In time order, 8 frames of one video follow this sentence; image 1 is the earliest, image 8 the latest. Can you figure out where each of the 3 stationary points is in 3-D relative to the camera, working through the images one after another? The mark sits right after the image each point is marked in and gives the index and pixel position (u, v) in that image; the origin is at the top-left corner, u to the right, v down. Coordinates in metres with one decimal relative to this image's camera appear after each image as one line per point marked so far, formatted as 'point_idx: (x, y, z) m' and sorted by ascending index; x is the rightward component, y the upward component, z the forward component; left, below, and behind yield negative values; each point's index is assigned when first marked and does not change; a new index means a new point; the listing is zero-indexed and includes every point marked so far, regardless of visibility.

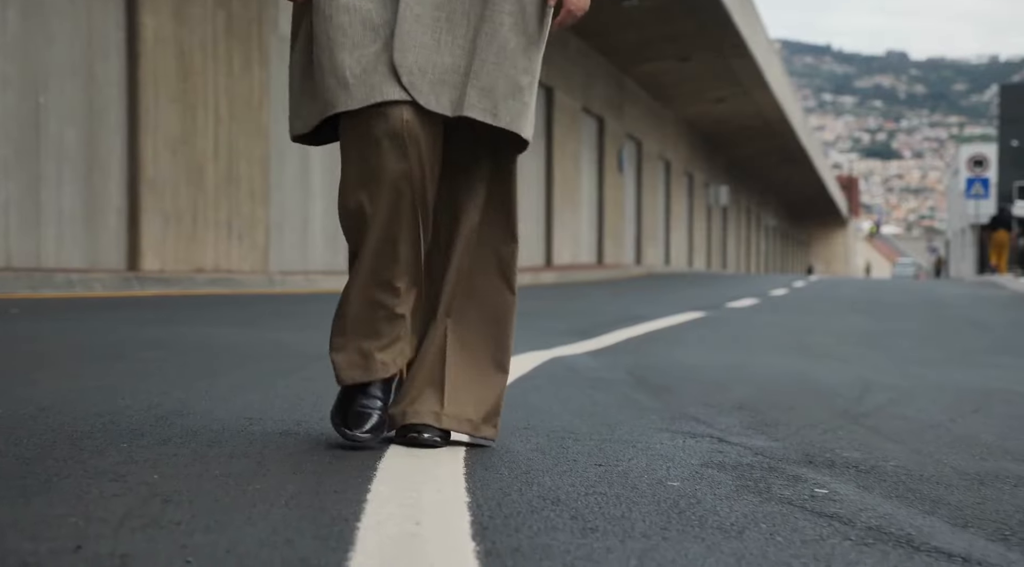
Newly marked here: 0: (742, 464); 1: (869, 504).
0: (+0.6, -0.4, +2.7) m
1: (+0.7, -0.4, +2.3) m
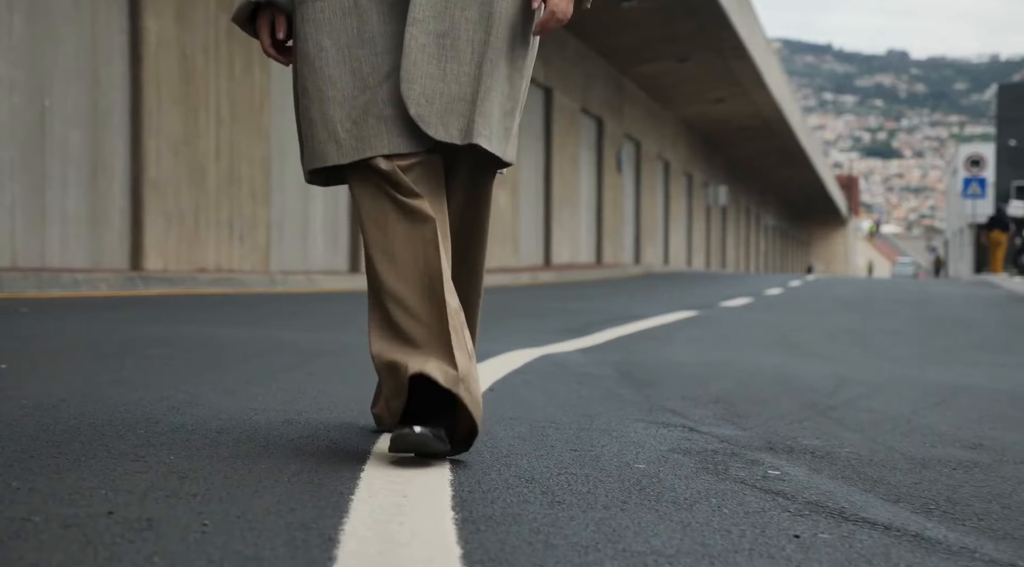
0: (+0.5, -0.4, +2.9) m
1: (+0.7, -0.5, +2.5) m
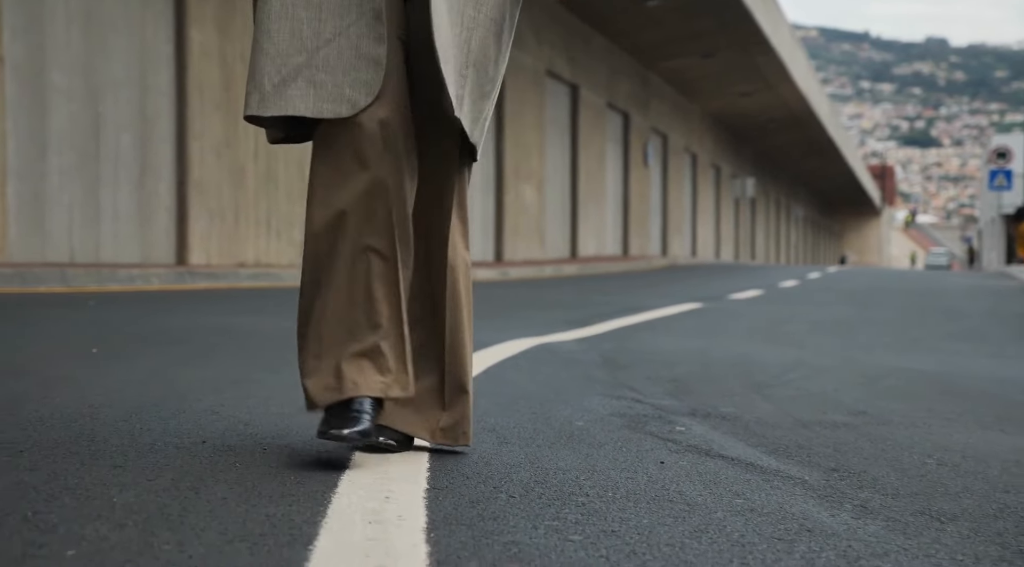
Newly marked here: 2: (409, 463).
0: (+0.4, -0.5, +3.8) m
1: (+0.6, -0.5, +3.4) m
2: (-0.3, -0.4, +2.6) m
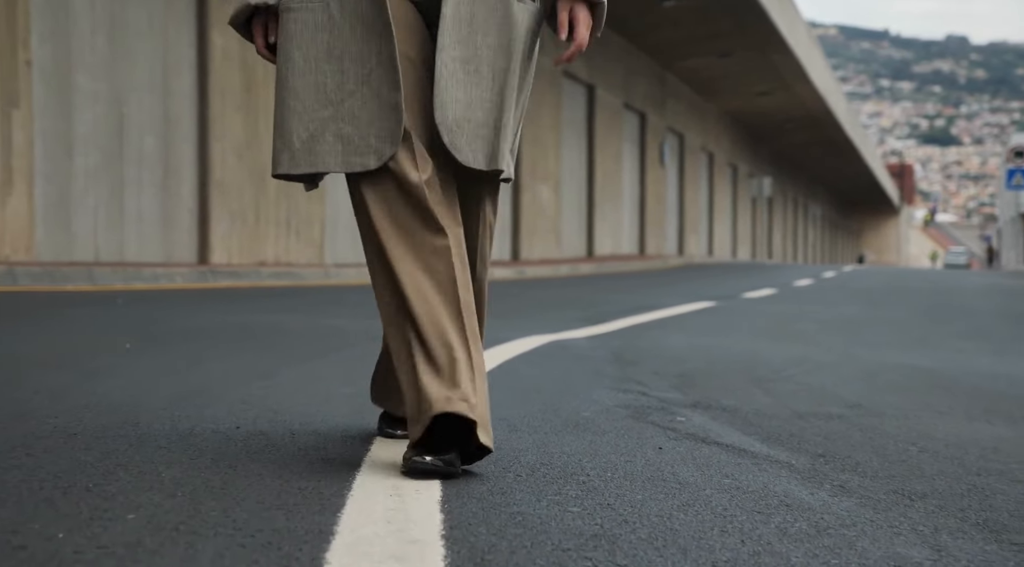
0: (+0.5, -0.4, +4.0) m
1: (+0.6, -0.5, +3.6) m
2: (-0.2, -0.4, +2.8) m
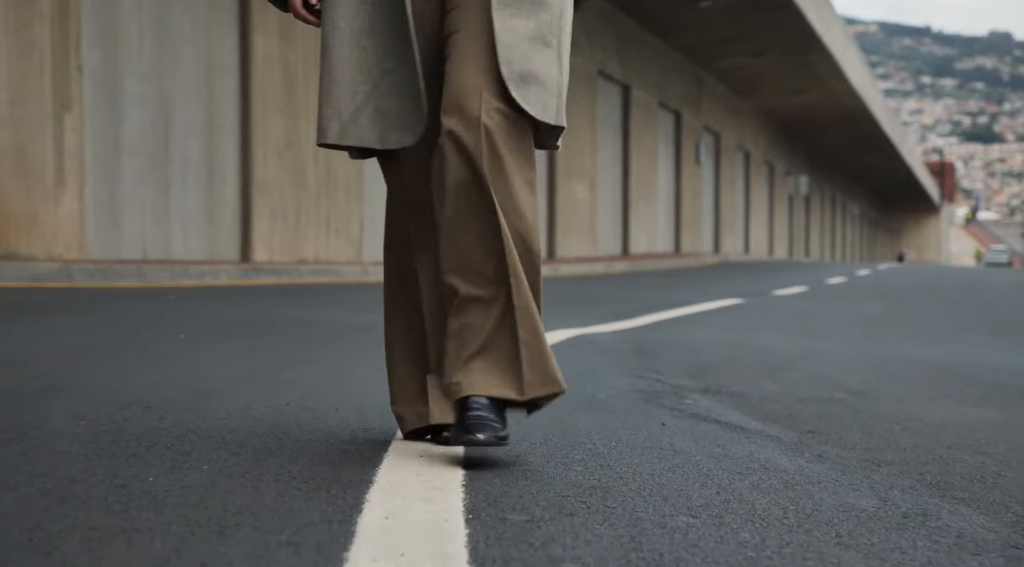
0: (+0.6, -0.4, +4.3) m
1: (+0.7, -0.4, +3.9) m
2: (-0.2, -0.4, +3.2) m
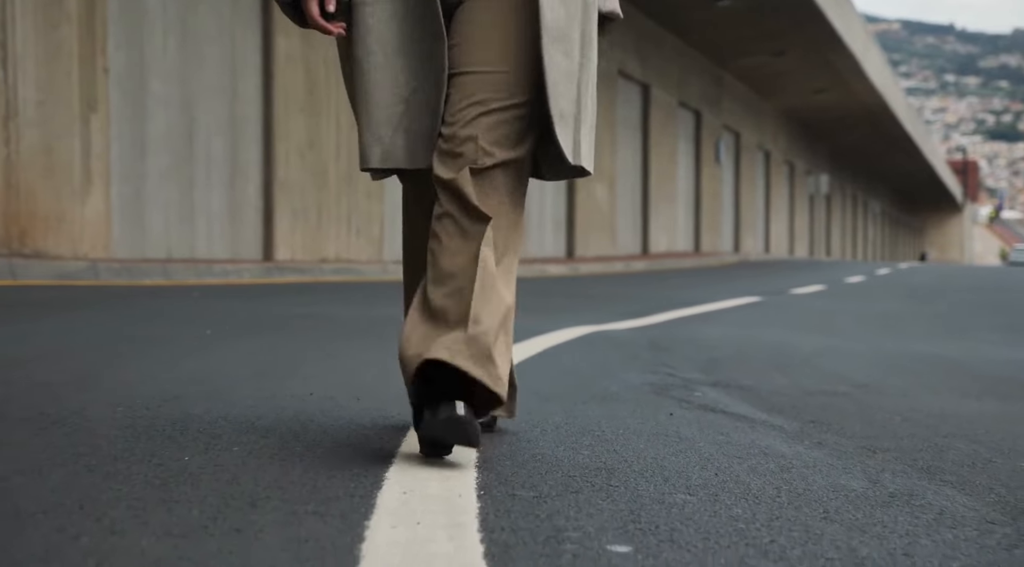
0: (+0.6, -0.4, +4.5) m
1: (+0.8, -0.4, +4.1) m
2: (-0.1, -0.4, +3.3) m
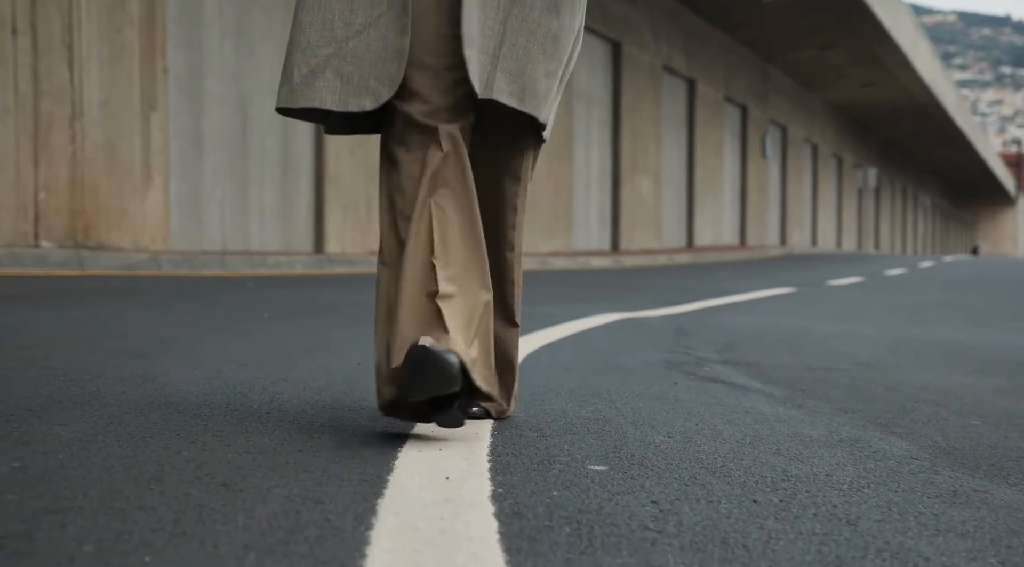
0: (+0.8, -0.3, +4.9) m
1: (+0.9, -0.4, +4.5) m
2: (-0.1, -0.3, +3.8) m
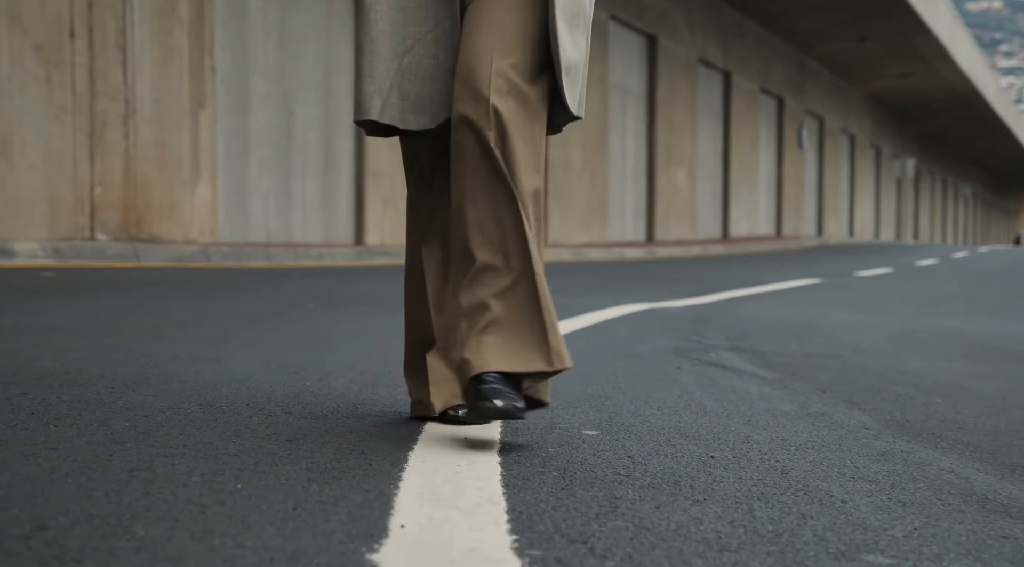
0: (+0.9, -0.3, +5.3) m
1: (+1.0, -0.3, +4.9) m
2: (0.0, -0.3, +4.2) m
